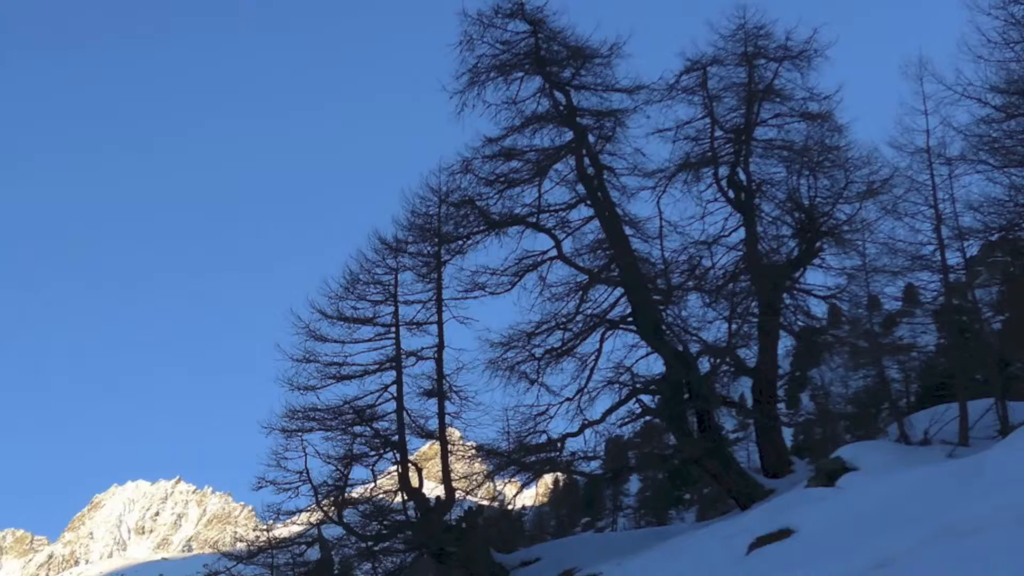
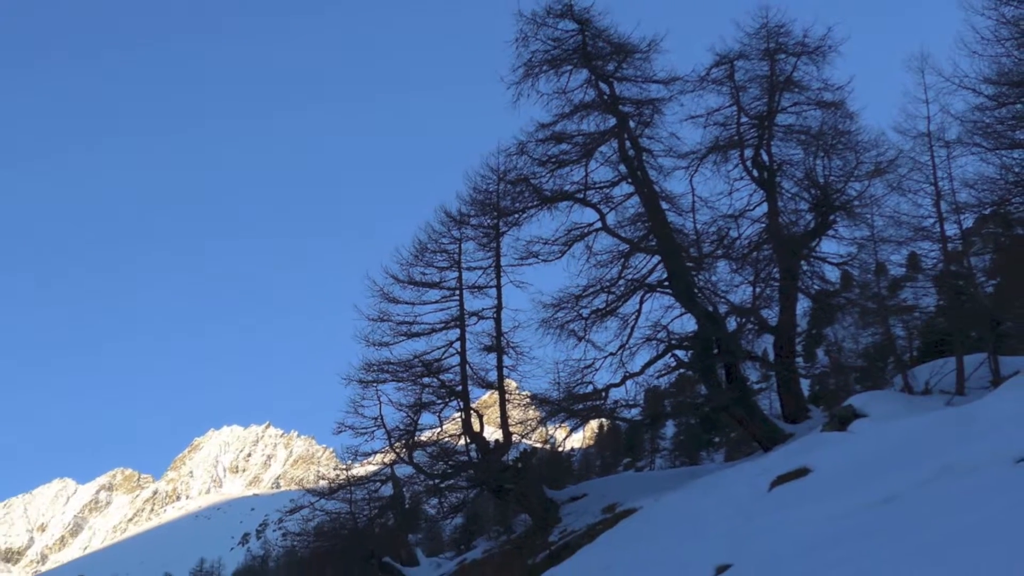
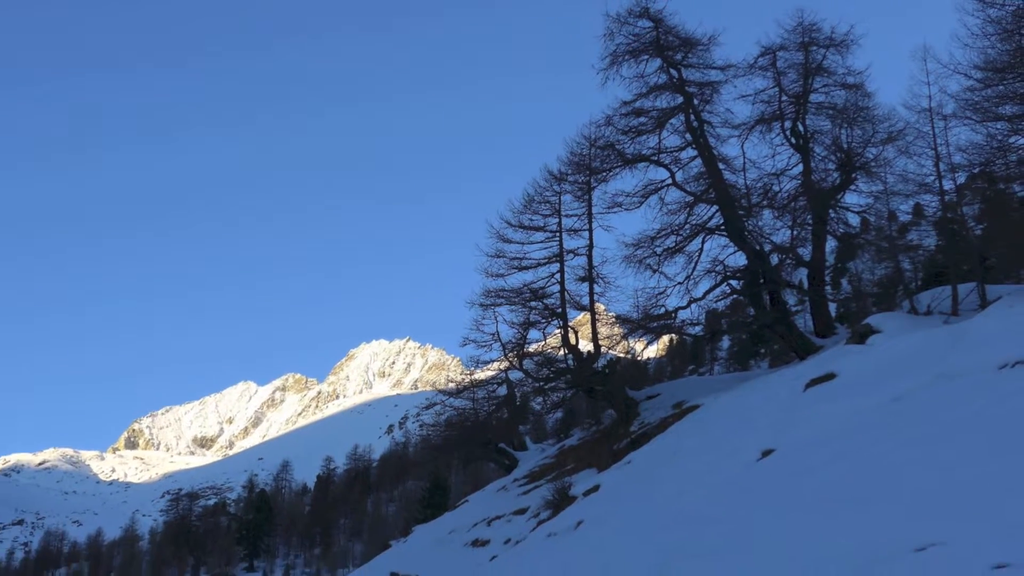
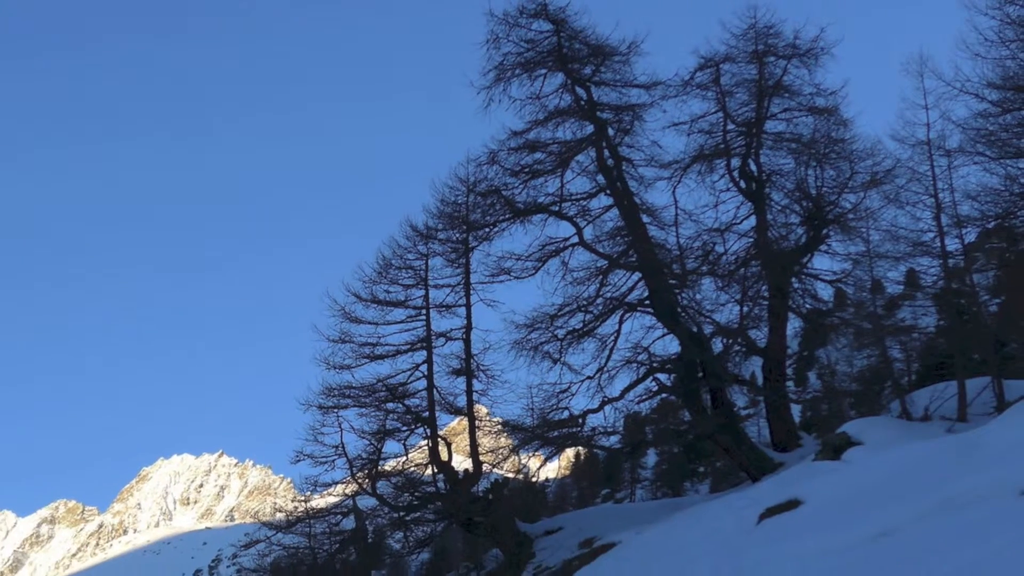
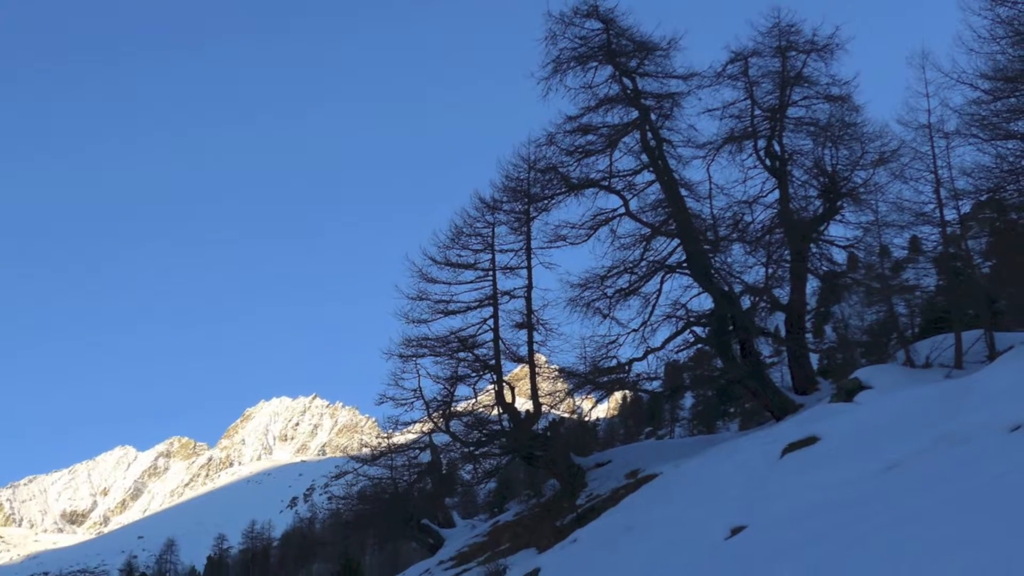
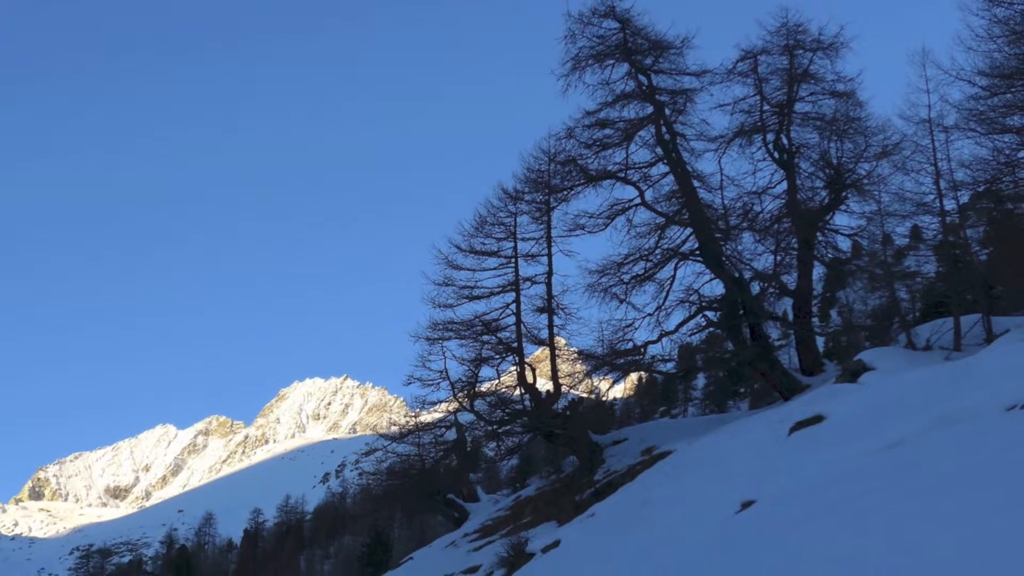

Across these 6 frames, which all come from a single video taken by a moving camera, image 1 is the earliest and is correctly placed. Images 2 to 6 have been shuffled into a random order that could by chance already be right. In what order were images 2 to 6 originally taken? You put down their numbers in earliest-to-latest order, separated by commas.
4, 2, 5, 6, 3
